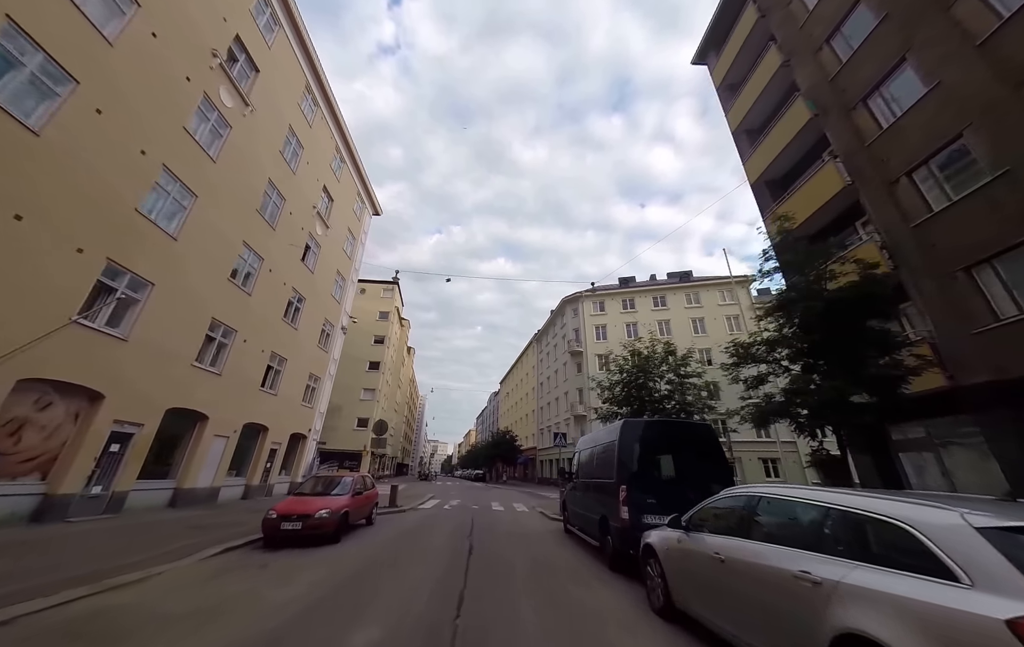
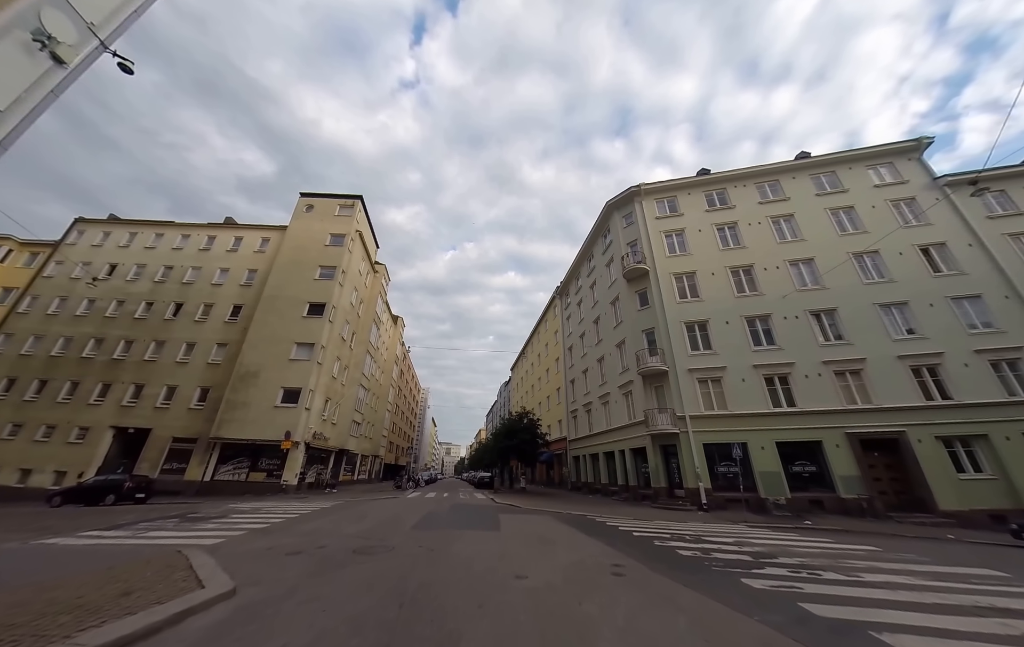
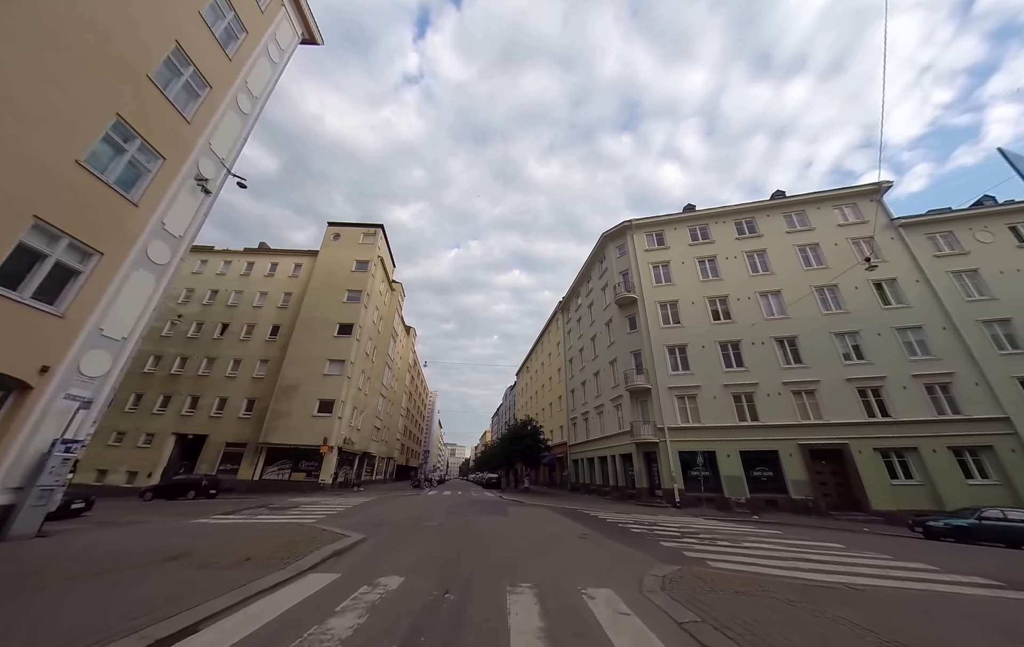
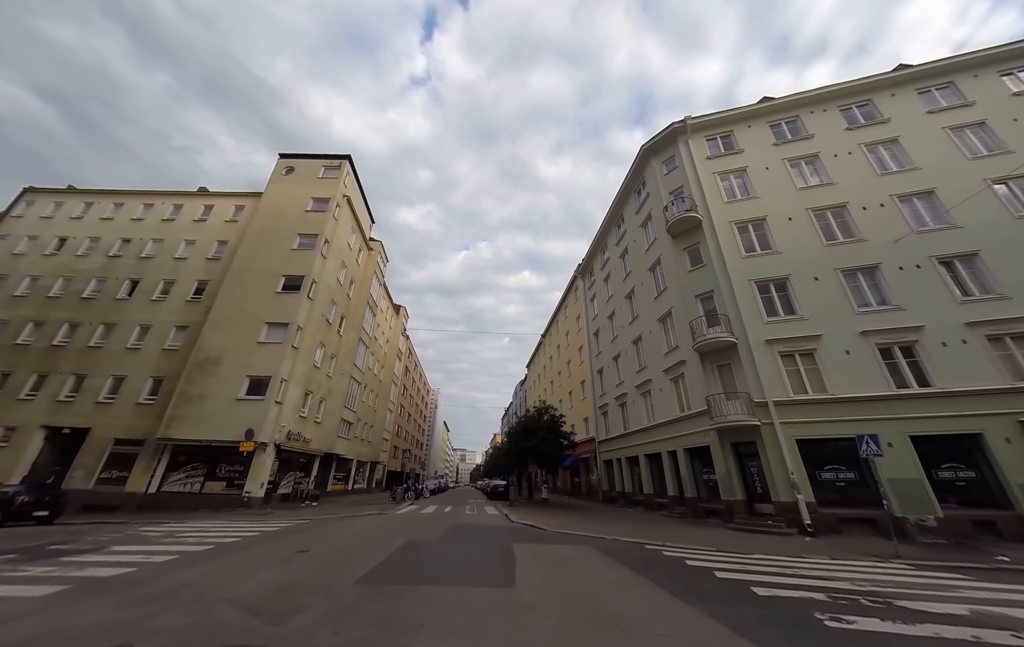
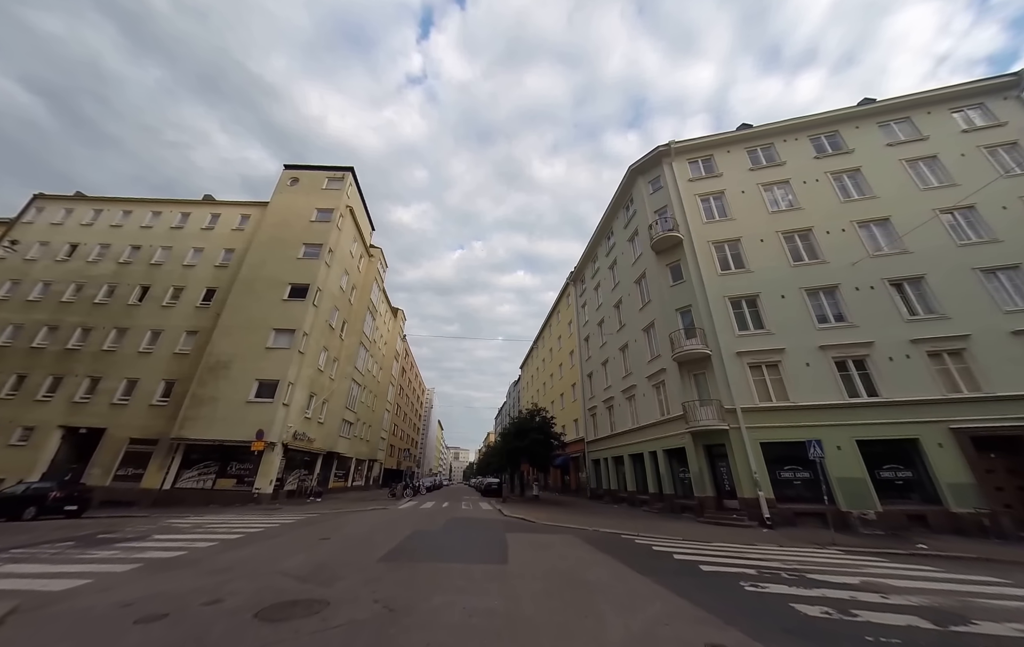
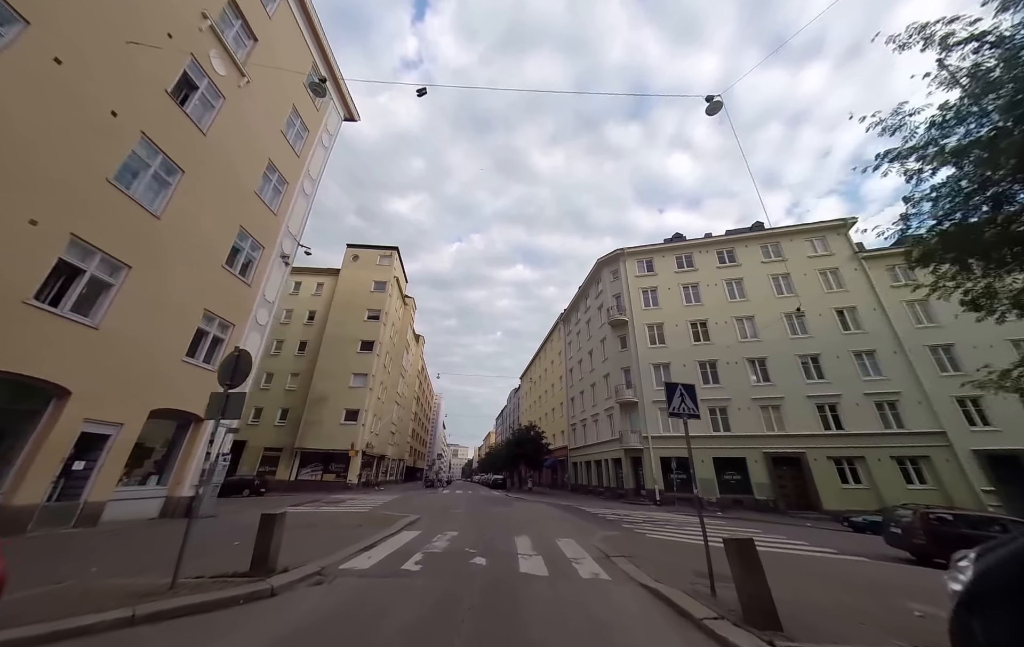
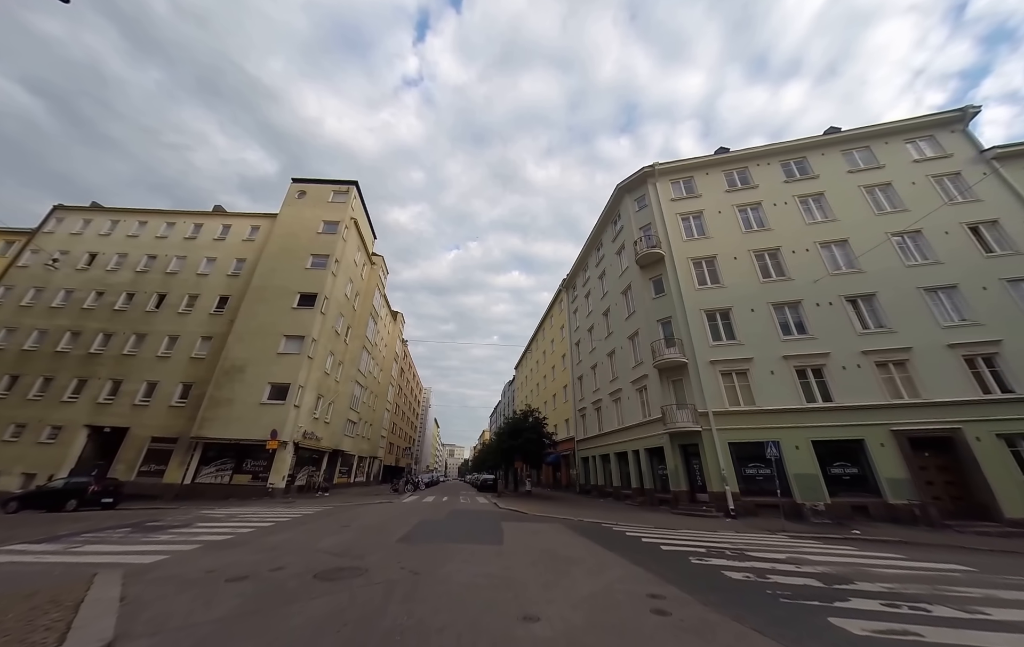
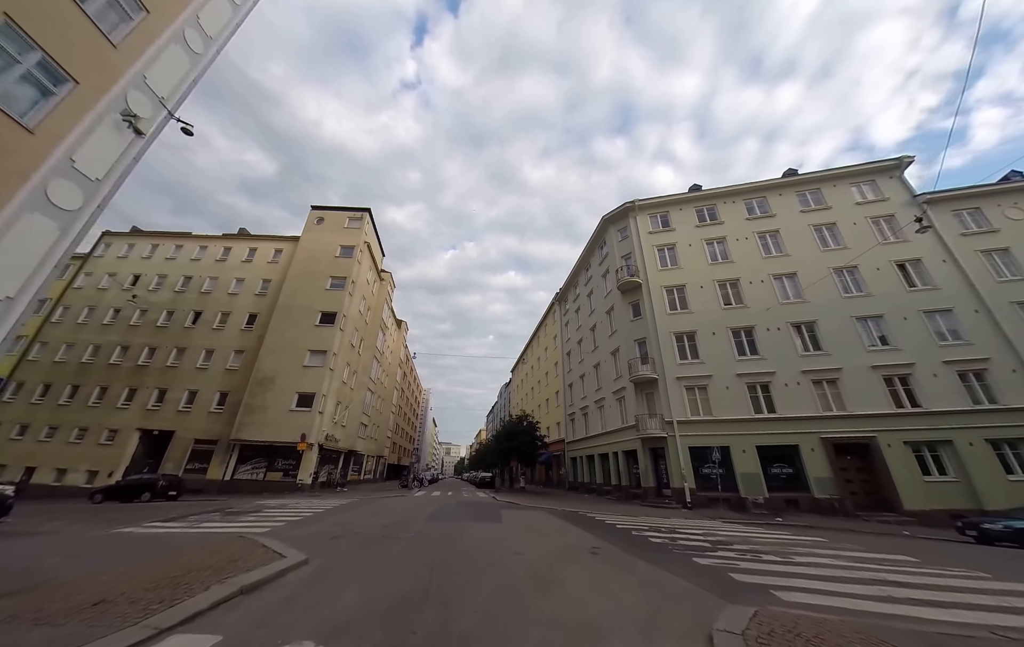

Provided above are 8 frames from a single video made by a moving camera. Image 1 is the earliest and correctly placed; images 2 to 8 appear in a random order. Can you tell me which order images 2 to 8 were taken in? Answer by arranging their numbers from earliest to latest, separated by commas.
6, 3, 8, 2, 7, 5, 4
